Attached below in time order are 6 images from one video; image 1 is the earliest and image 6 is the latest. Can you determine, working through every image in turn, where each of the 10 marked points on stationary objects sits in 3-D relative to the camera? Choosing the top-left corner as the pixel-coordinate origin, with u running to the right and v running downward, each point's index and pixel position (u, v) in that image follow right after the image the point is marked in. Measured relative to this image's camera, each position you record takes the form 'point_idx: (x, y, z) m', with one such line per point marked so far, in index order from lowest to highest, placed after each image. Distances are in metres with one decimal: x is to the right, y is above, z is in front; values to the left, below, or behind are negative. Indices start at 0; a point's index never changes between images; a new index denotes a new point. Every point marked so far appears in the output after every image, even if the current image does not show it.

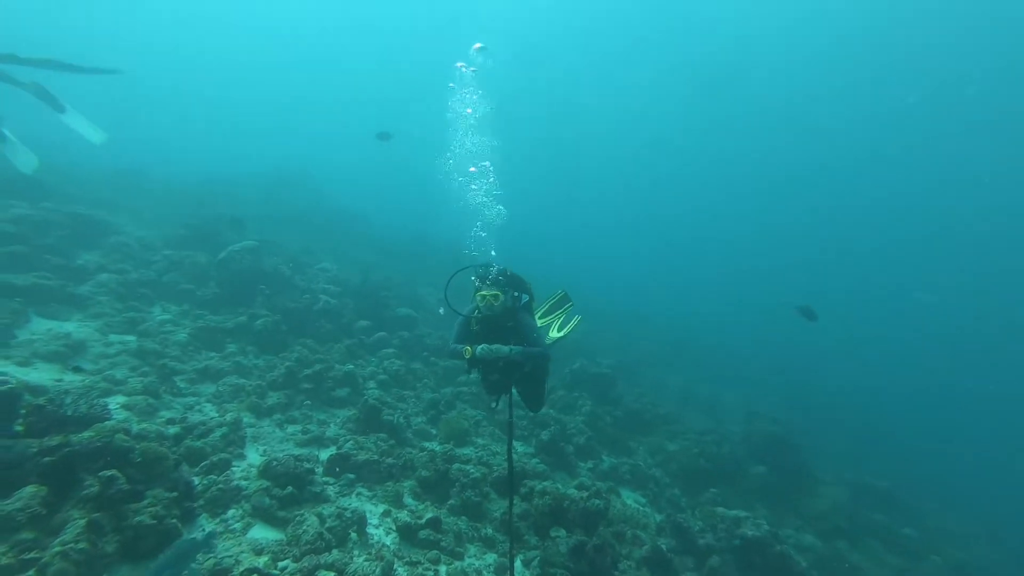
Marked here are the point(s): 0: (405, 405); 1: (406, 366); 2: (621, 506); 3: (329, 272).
0: (-2.3, -2.6, +10.3) m
1: (-3.0, -1.8, +12.2) m
2: (+2.2, -4.3, +8.9) m
3: (-7.2, +0.7, +16.9) m
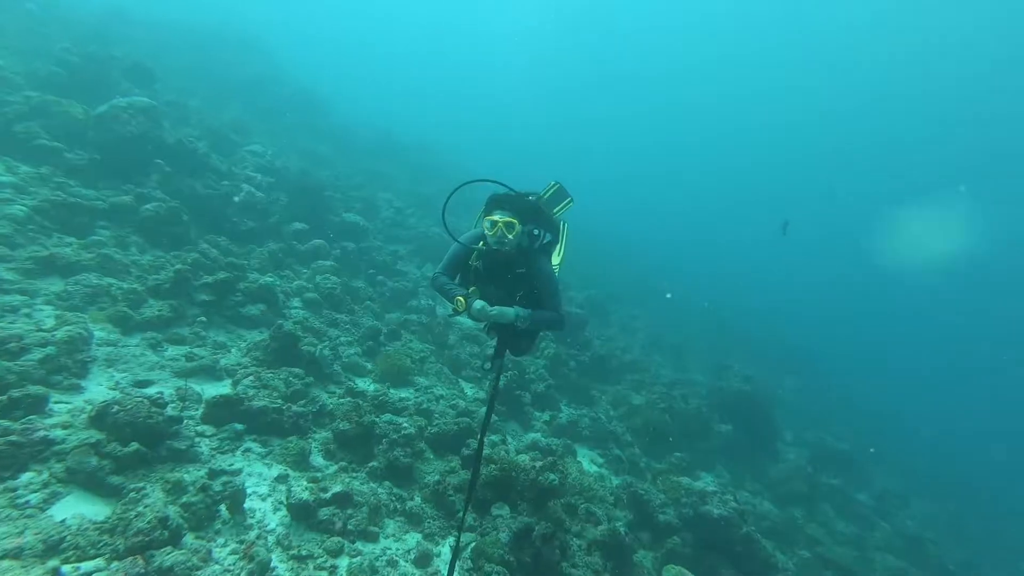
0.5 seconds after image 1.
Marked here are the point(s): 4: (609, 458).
0: (-3.2, -0.7, +7.9) m
1: (-3.9, +0.4, +9.6) m
2: (+1.1, -3.1, +7.3) m
3: (-8.1, +4.2, +13.4) m
4: (+2.0, -3.4, +8.6) m
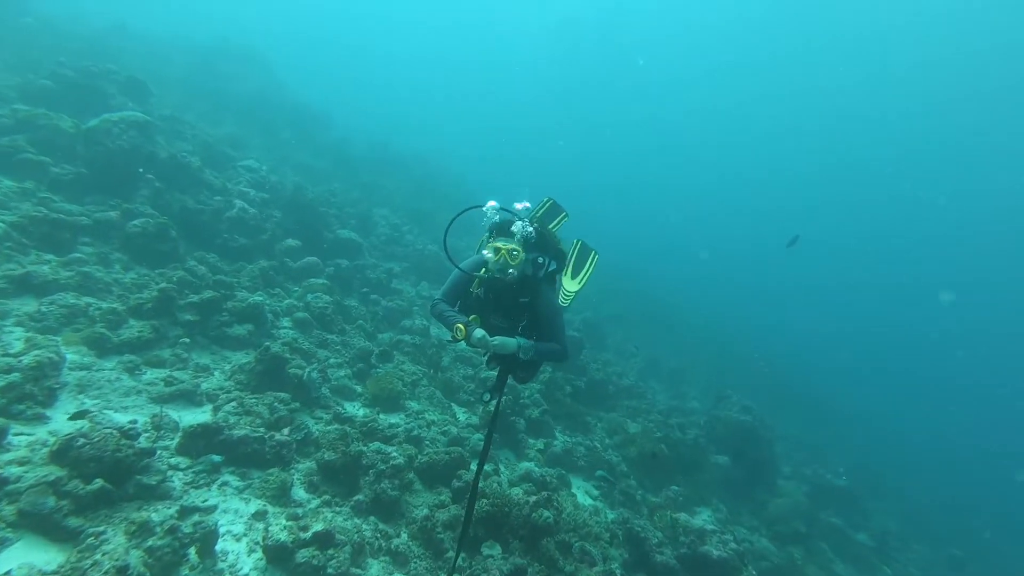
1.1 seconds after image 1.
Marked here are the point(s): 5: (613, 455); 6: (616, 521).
0: (-3.3, -1.2, +7.6) m
1: (-4.0, 0.0, +9.3) m
2: (+1.0, -3.6, +6.9) m
3: (-8.2, +3.7, +13.3) m
4: (+1.8, -3.9, +8.2) m
5: (+2.2, -3.5, +9.3) m
6: (+1.8, -3.9, +7.3) m
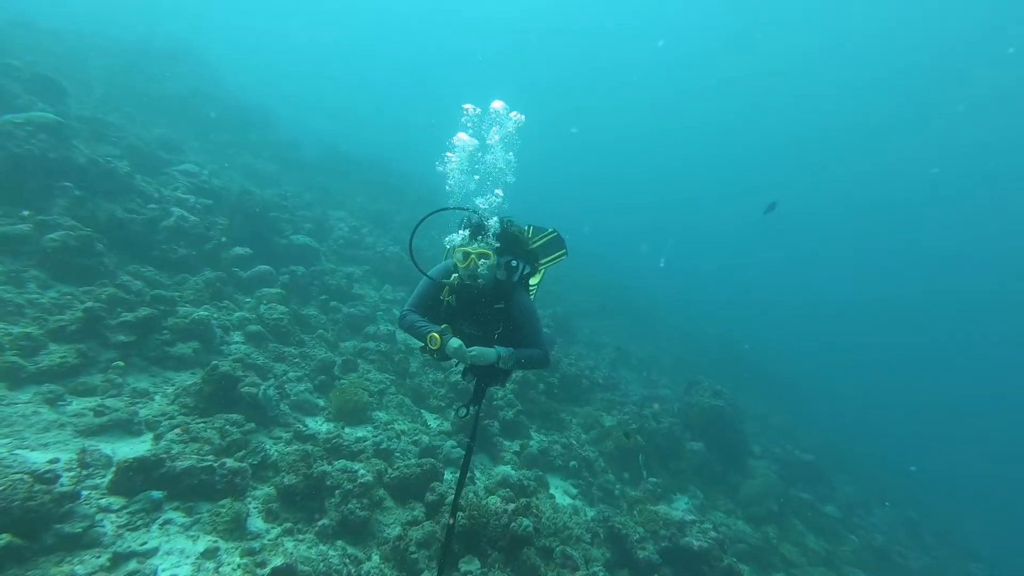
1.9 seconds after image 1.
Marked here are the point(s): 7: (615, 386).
0: (-3.8, -1.3, +7.0) m
1: (-4.7, -0.2, +8.7) m
2: (+0.6, -3.5, +6.7) m
3: (-9.3, +3.3, +12.3) m
4: (+1.4, -3.8, +8.0) m
5: (+1.7, -3.4, +9.1) m
6: (+1.4, -3.8, +7.1) m
7: (+3.2, -3.0, +13.5) m
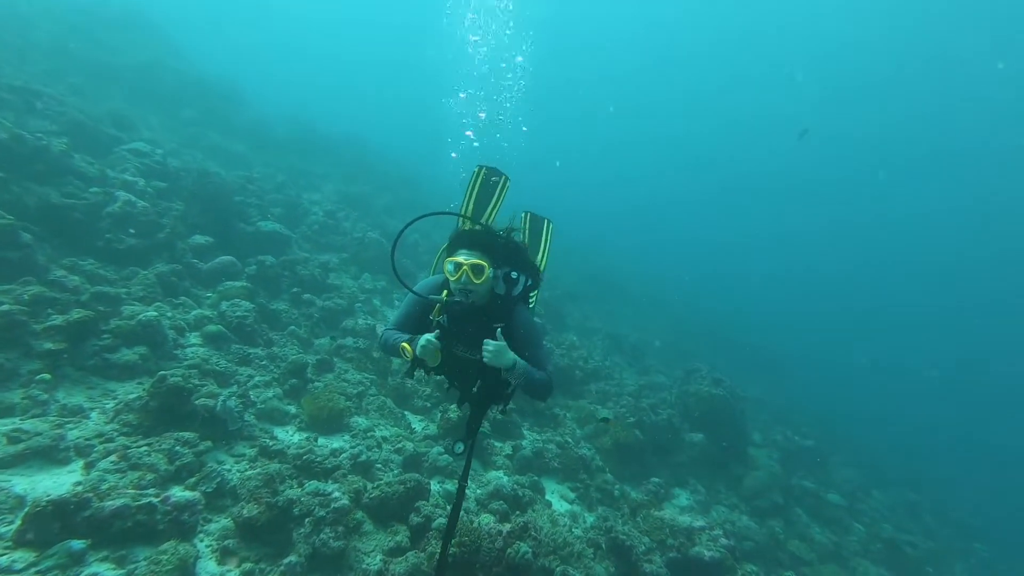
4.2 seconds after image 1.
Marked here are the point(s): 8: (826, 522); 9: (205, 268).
0: (-3.9, -1.3, +6.0) m
1: (-4.9, -0.2, +7.6) m
2: (+0.6, -3.5, +5.9) m
3: (-9.6, +3.4, +10.9) m
4: (+1.3, -3.7, +7.3) m
5: (+1.5, -3.3, +8.4) m
6: (+1.3, -3.7, +6.4) m
7: (+2.9, -2.6, +12.7) m
8: (+8.0, -6.1, +10.7) m
9: (-5.7, +0.3, +7.6) m
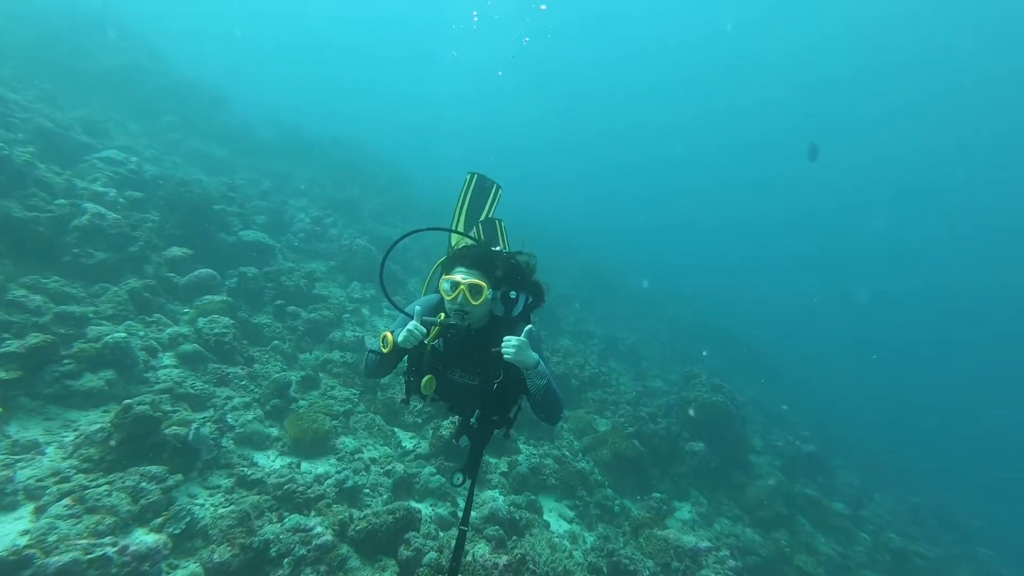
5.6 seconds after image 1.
0: (-4.0, -1.6, +5.5) m
1: (-5.0, -0.5, +7.1) m
2: (+0.5, -3.7, +5.5) m
3: (-9.8, +3.1, +10.3) m
4: (+1.2, -3.9, +6.9) m
5: (+1.4, -3.5, +8.0) m
6: (+1.3, -3.9, +5.9) m
7: (+2.8, -2.8, +12.3) m
8: (+7.9, -6.2, +10.3) m
9: (-5.8, 0.0, +7.1) m
